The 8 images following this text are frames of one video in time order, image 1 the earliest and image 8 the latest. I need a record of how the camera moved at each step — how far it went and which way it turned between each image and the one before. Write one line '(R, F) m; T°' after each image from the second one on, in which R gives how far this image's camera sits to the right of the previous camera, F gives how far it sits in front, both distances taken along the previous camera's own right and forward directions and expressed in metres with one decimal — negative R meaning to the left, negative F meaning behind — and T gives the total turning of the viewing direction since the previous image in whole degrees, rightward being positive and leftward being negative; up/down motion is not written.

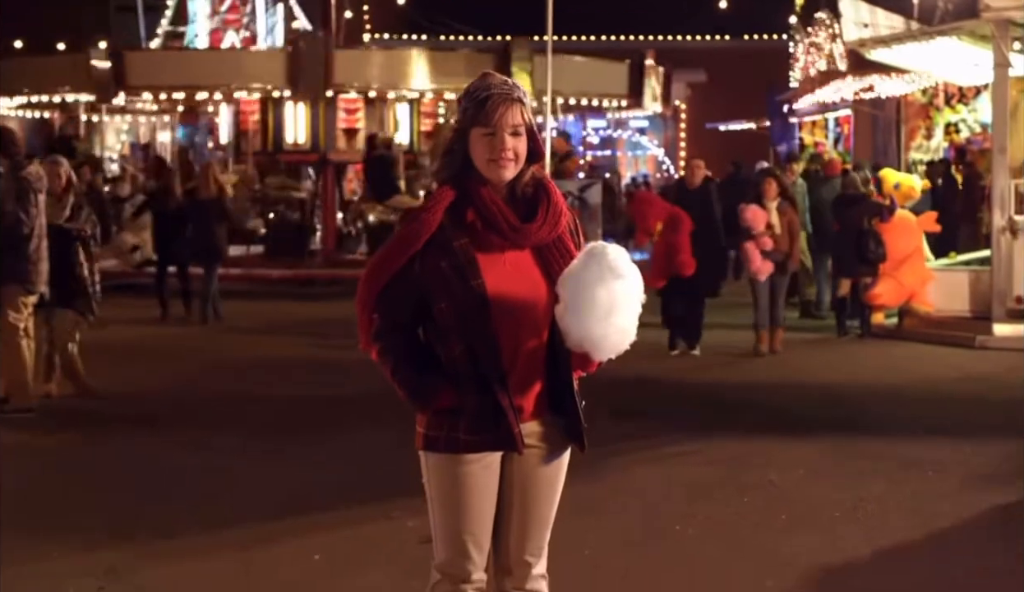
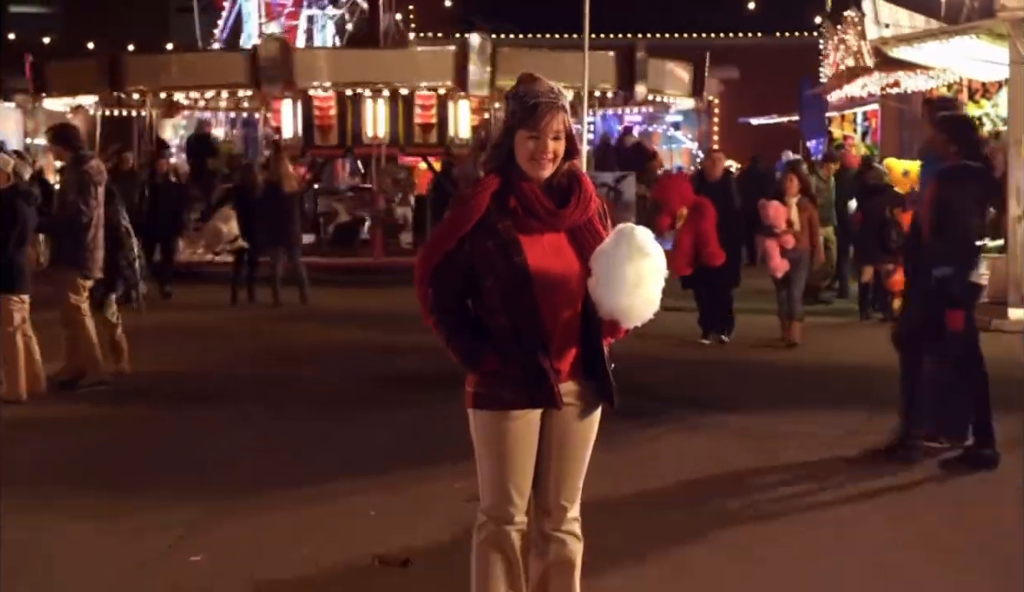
(0.0, -0.6) m; -2°
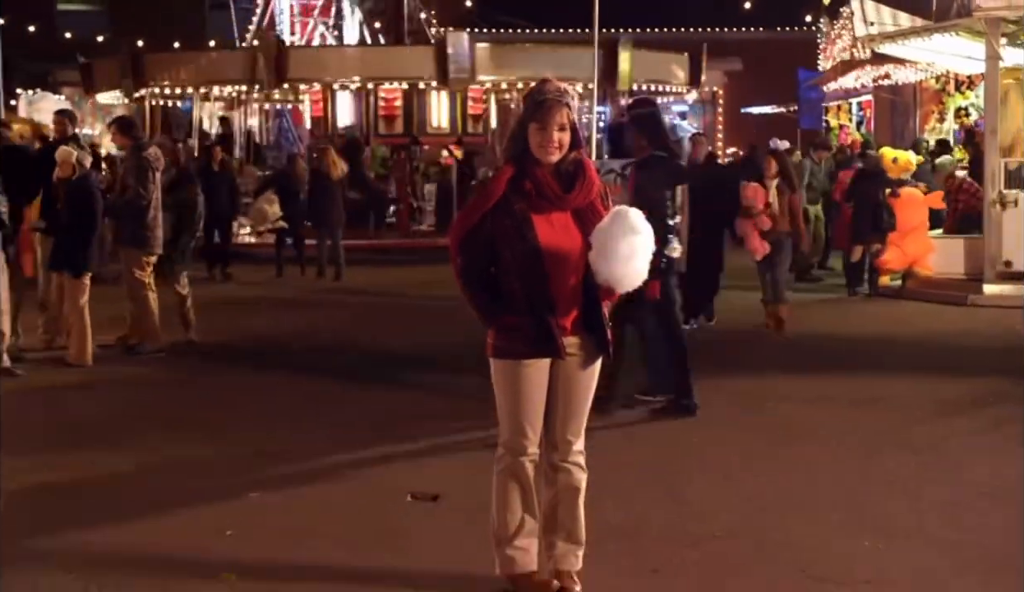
(0.0, -1.0) m; -1°
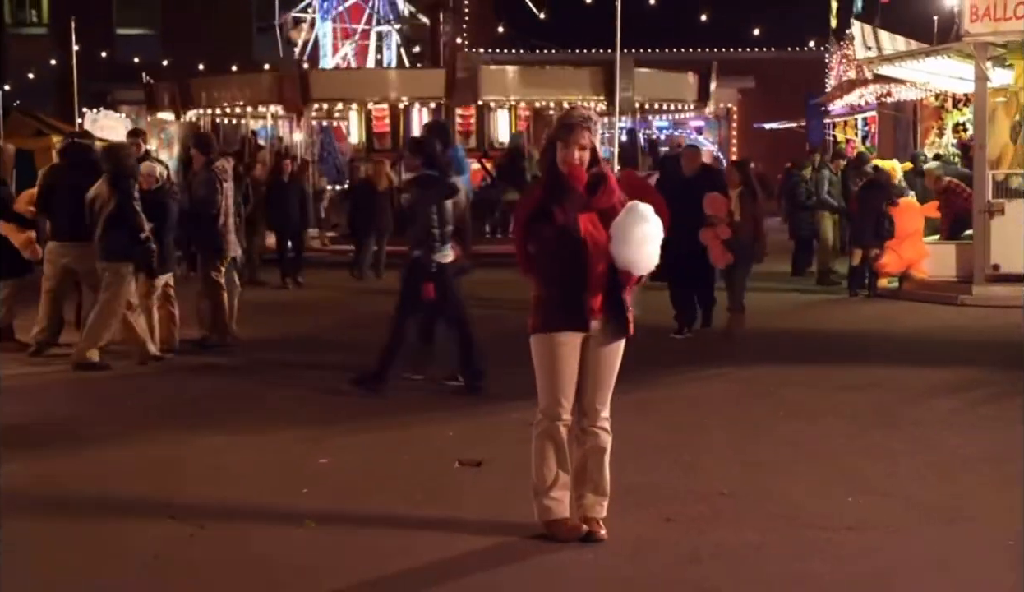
(-0.1, -1.1) m; -1°
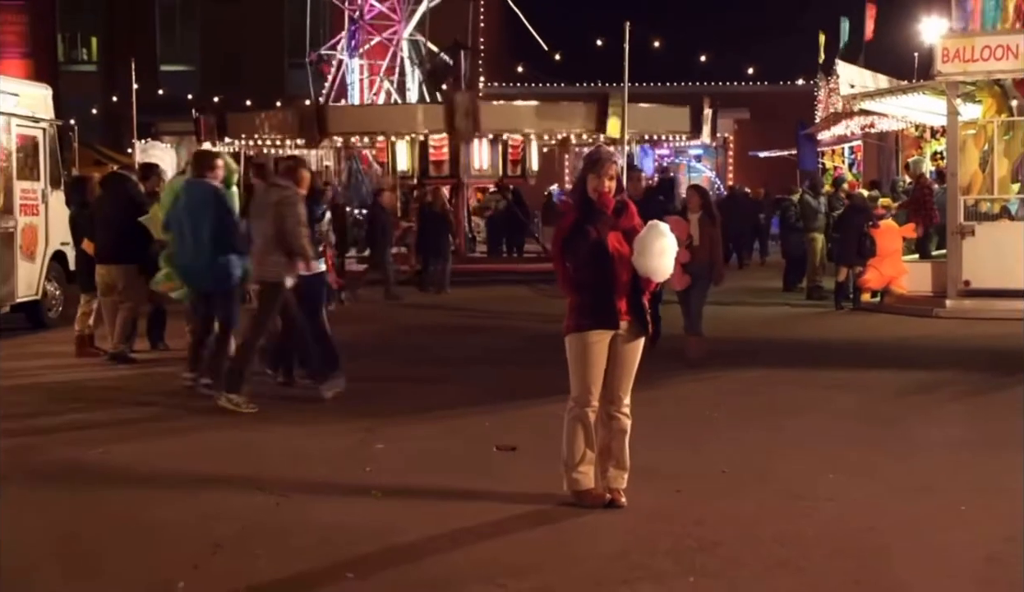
(-0.2, -1.4) m; 0°
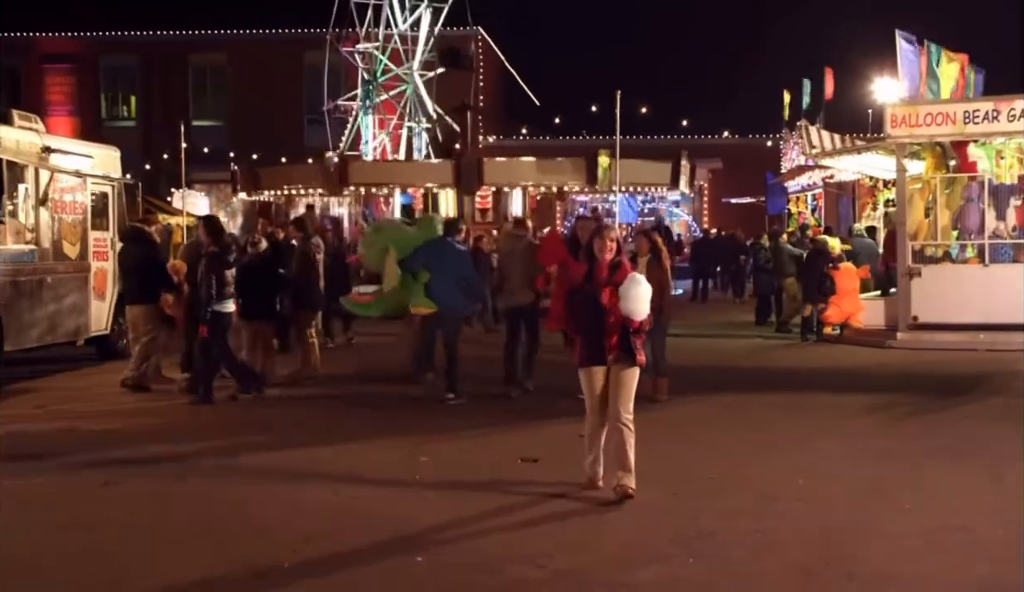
(-0.5, -2.0) m; +1°
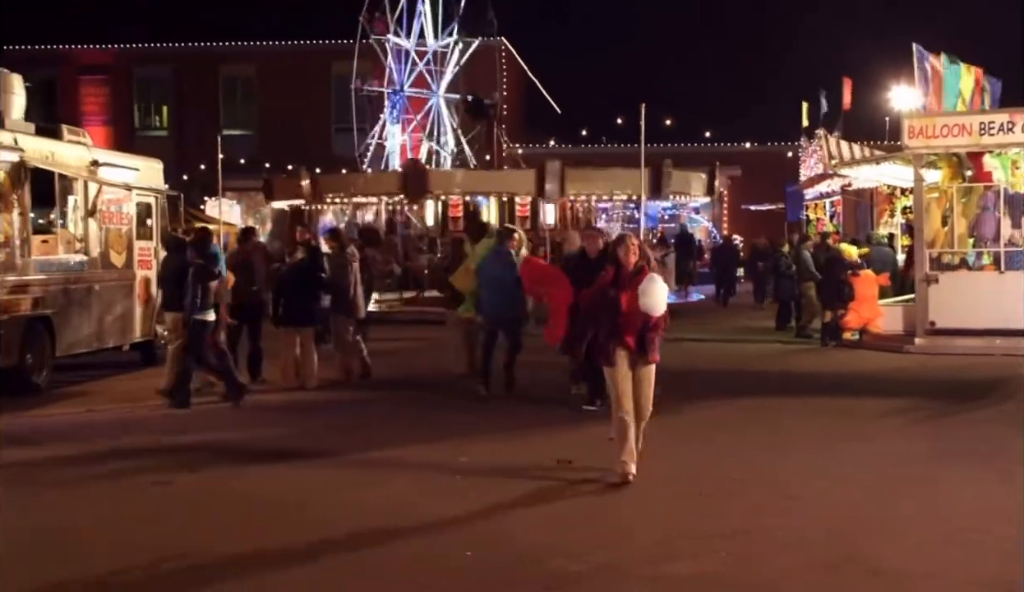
(-0.2, -0.5) m; 0°
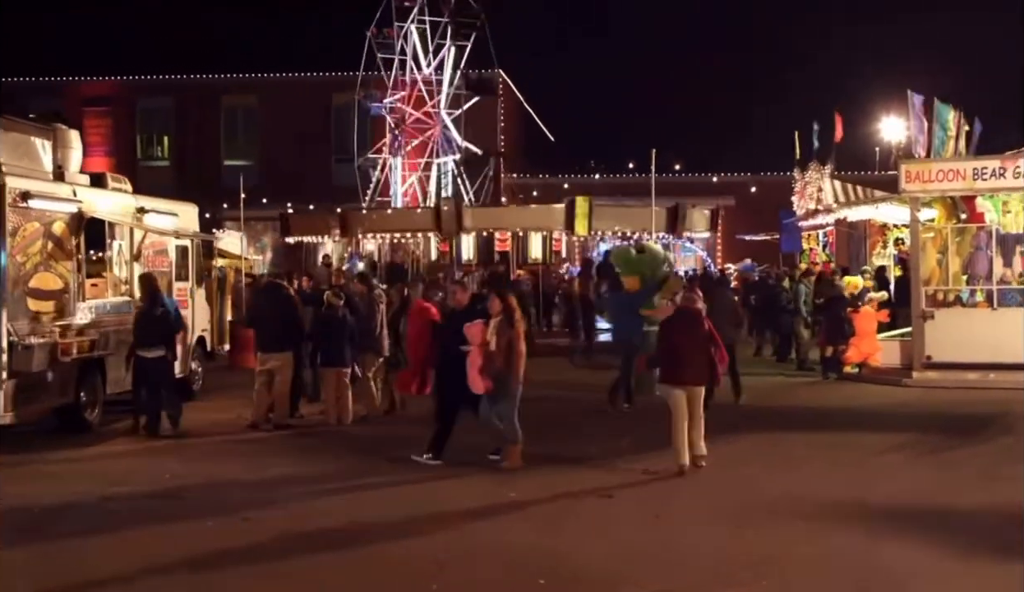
(-0.7, -0.7) m; +2°
